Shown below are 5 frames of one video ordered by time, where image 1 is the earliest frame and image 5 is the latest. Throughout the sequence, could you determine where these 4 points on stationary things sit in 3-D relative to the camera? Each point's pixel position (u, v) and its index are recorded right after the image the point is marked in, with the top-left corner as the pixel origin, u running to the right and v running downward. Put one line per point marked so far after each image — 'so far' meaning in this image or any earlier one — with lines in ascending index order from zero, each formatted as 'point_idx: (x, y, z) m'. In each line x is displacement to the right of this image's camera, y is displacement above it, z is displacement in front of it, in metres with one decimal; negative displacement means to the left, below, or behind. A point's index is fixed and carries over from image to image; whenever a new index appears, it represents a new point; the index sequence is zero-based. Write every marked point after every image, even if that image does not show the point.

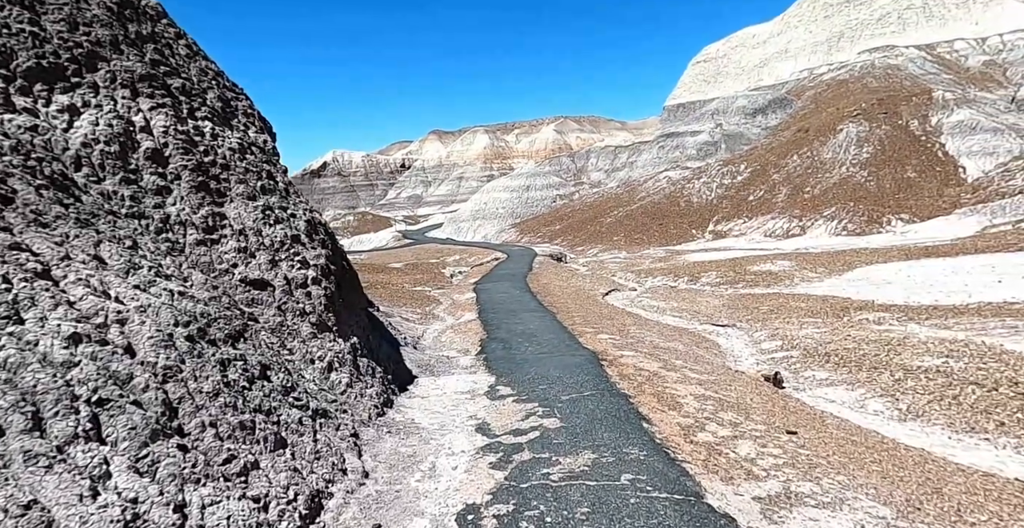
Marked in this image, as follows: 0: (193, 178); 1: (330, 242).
0: (-6.4, +1.7, +12.7) m
1: (-4.5, +0.5, +15.8) m
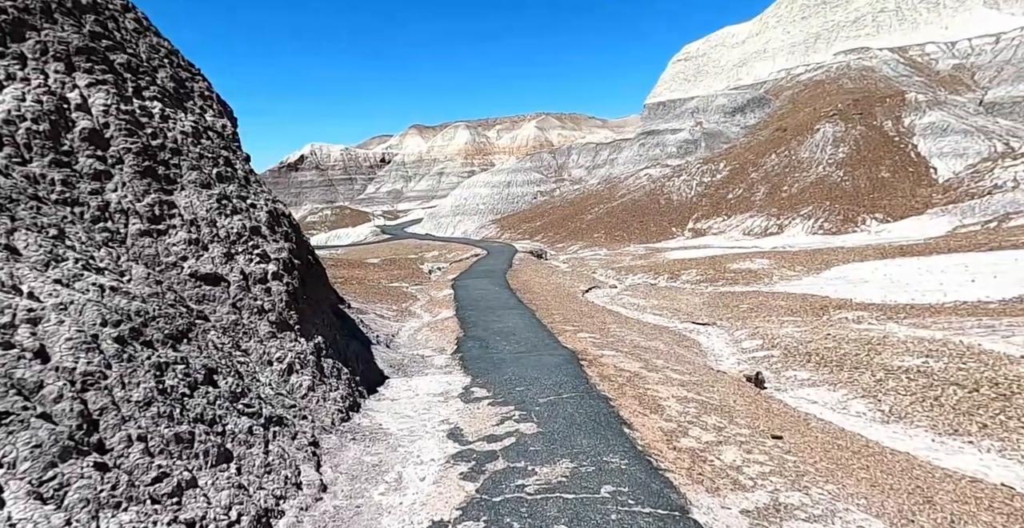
0: (-6.8, +1.9, +11.7) m
1: (-5.0, +0.7, +14.9) m
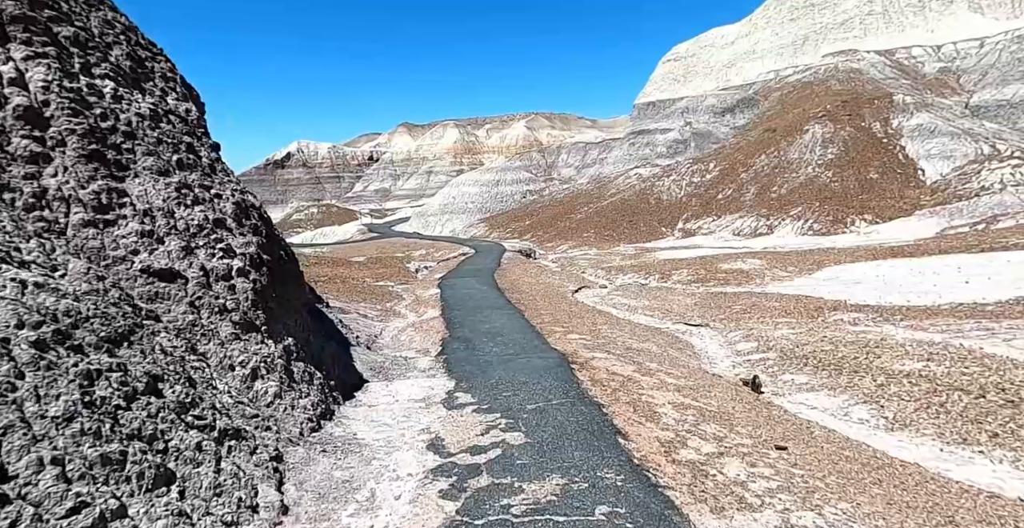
0: (-7.0, +2.0, +10.7) m
1: (-5.3, +0.7, +13.9) m
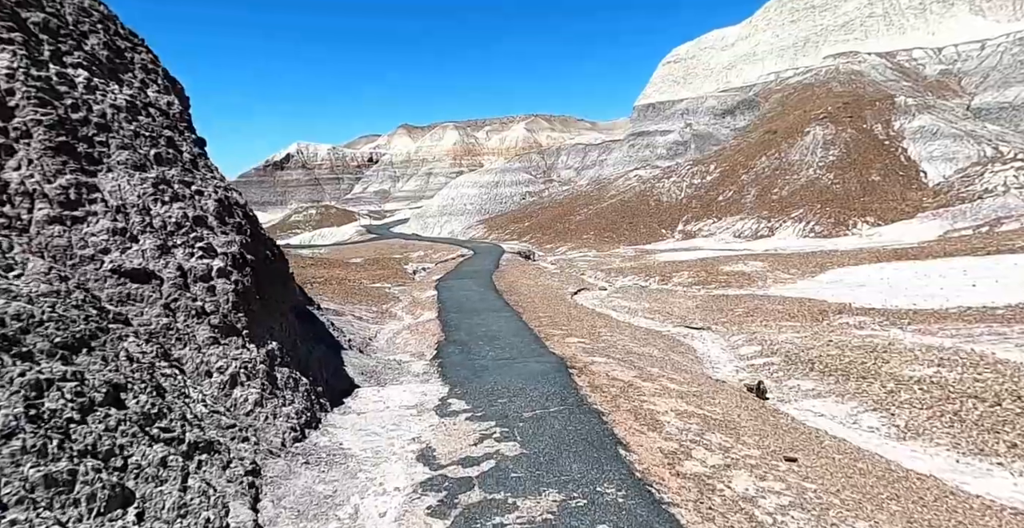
0: (-7.1, +2.0, +10.1) m
1: (-5.4, +0.7, +13.3) m
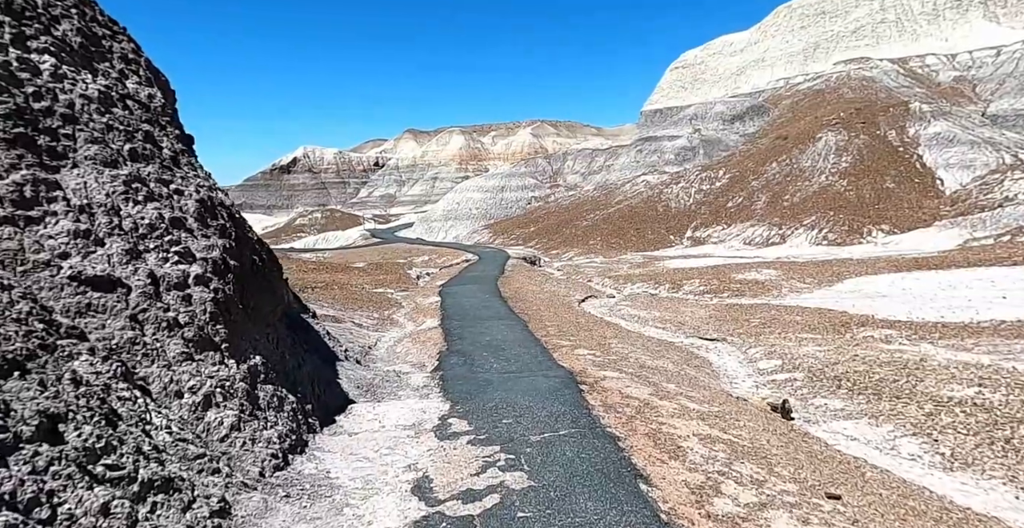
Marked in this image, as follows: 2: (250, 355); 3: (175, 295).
0: (-7.0, +1.9, +9.0) m
1: (-5.2, +0.6, +12.2) m
2: (-4.3, -1.5, +10.6) m
3: (-5.1, -0.5, +9.8) m
